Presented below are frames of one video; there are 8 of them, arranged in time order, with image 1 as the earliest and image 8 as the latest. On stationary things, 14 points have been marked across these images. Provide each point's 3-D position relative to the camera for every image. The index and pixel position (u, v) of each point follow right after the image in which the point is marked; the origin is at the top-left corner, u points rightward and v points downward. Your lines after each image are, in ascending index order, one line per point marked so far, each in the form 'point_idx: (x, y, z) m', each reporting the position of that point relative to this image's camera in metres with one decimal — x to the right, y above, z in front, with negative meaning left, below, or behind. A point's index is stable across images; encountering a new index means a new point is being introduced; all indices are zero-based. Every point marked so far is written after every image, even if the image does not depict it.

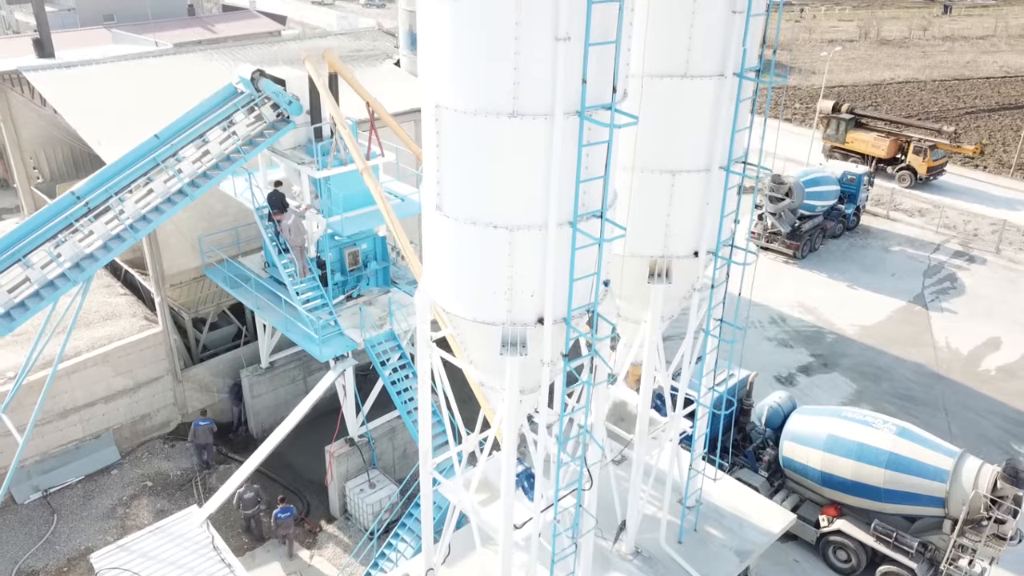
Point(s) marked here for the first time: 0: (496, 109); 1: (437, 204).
0: (-0.2, +1.8, +8.0) m
1: (-0.8, +1.0, +8.9) m
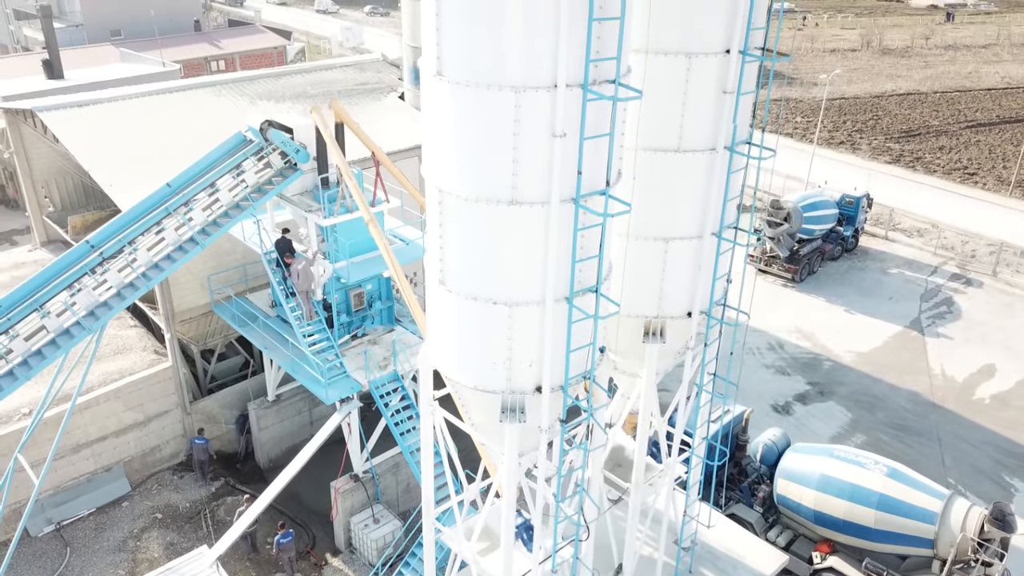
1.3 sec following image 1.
0: (-0.2, +1.0, +8.4) m
1: (-0.9, +0.1, +9.3) m
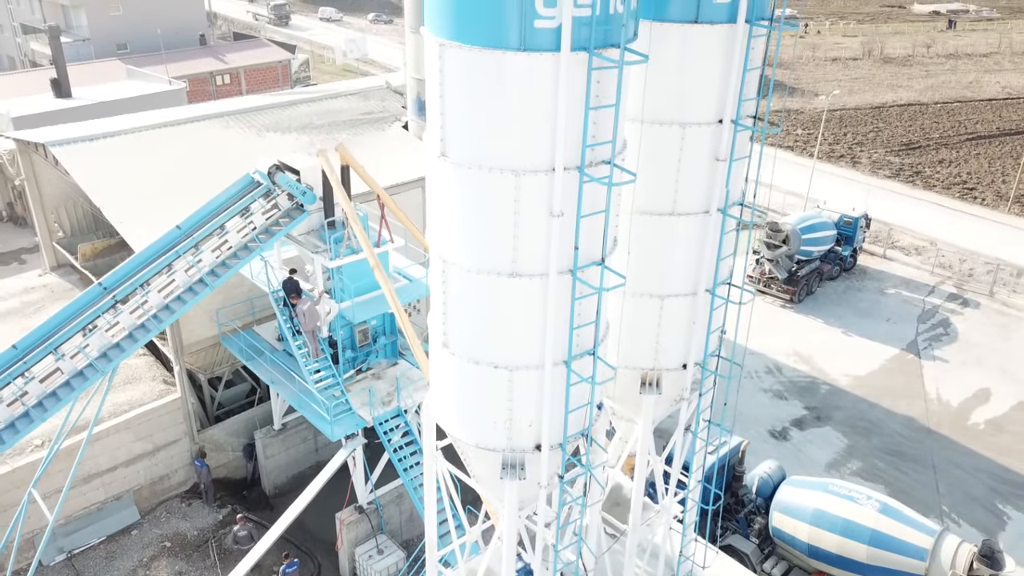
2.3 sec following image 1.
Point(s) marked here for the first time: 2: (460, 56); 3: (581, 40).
0: (-0.2, +0.2, +8.8) m
1: (-0.9, -0.7, +9.7) m
2: (-0.5, +2.4, +8.0) m
3: (+0.7, +2.5, +7.8) m
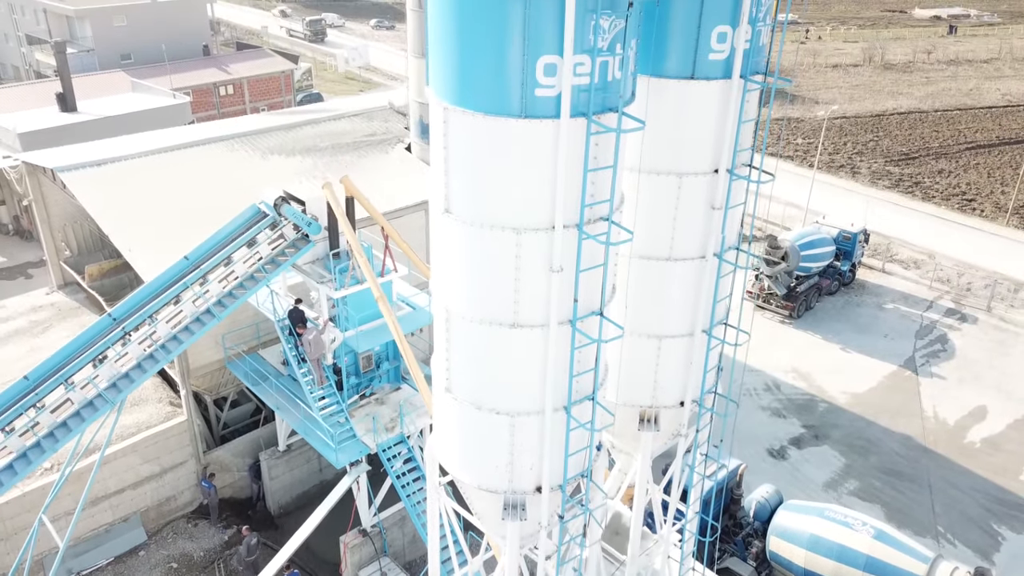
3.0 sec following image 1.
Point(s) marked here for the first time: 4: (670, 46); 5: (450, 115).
0: (-0.2, -0.4, +9.1) m
1: (-0.8, -1.3, +10.0) m
2: (-0.5, +1.8, +8.3) m
3: (+0.7, +1.9, +8.1) m
4: (+2.0, +3.0, +9.7) m
5: (-0.7, +1.9, +8.4) m
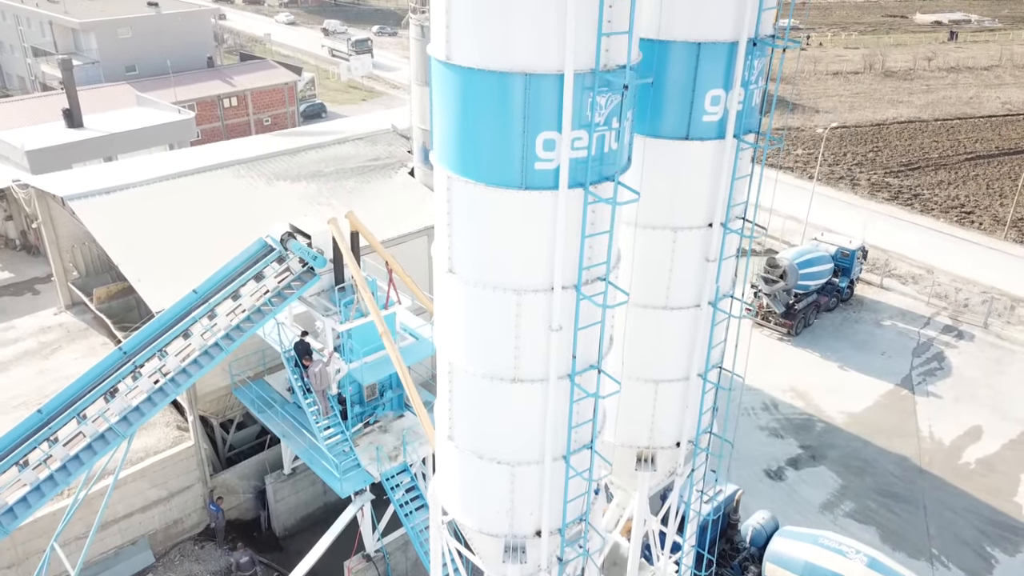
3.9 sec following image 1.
0: (-0.2, -1.1, +9.4) m
1: (-0.8, -2.0, +10.3) m
2: (-0.5, +1.1, +8.7) m
3: (+0.7, +1.2, +8.5) m
4: (+2.0, +2.3, +10.1) m
5: (-0.7, +1.2, +8.8) m
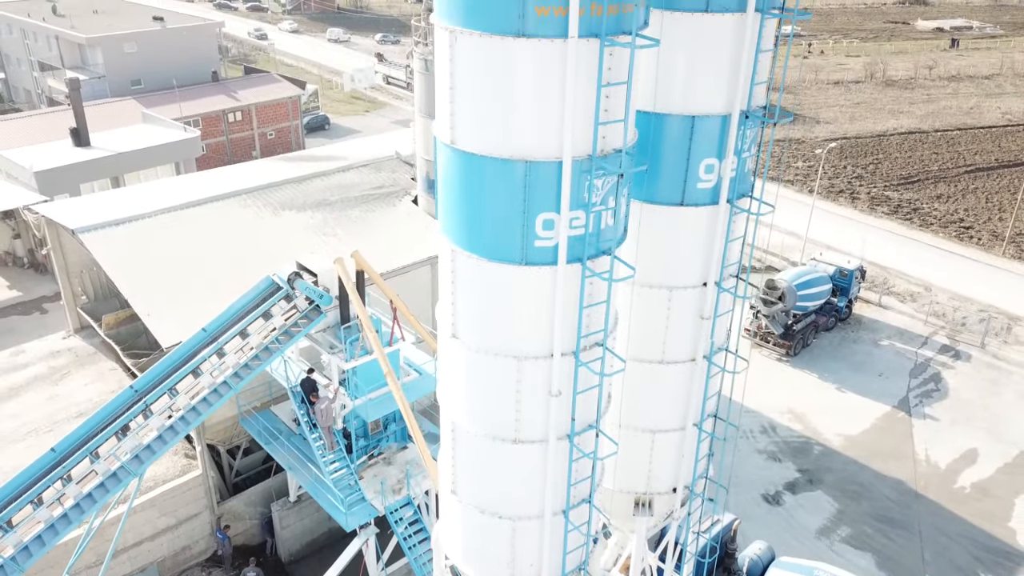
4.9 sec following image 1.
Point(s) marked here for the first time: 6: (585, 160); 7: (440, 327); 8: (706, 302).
0: (-0.1, -1.9, +9.8) m
1: (-0.8, -2.8, +10.7) m
2: (-0.5, +0.3, +9.1) m
3: (+0.7, +0.4, +8.8) m
4: (+2.0, +1.5, +10.4) m
5: (-0.6, +0.4, +9.2) m
6: (+0.8, +1.4, +8.4) m
7: (-0.9, -0.5, +9.9) m
8: (+2.8, -0.2, +11.1) m
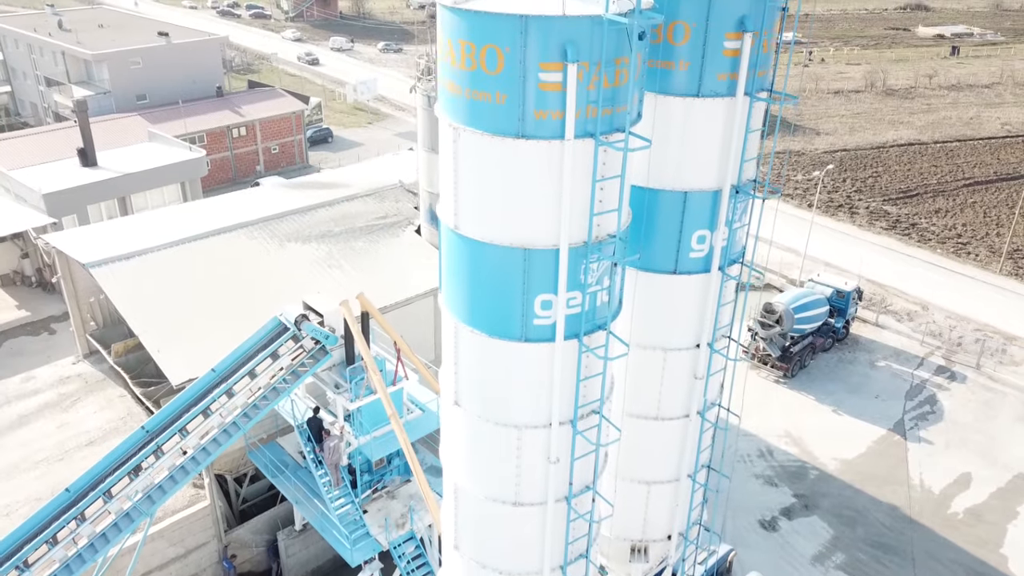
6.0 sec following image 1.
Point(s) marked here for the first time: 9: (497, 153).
0: (-0.1, -2.8, +10.3) m
1: (-0.8, -3.7, +11.1) m
2: (-0.5, -0.6, +9.5) m
3: (+0.7, -0.5, +9.3) m
4: (+2.0, +0.6, +10.9) m
5: (-0.6, -0.5, +9.6) m
6: (+0.8, +0.5, +8.8) m
7: (-0.9, -1.4, +10.4) m
8: (+2.8, -1.1, +11.6) m
9: (-0.2, +1.4, +8.3) m
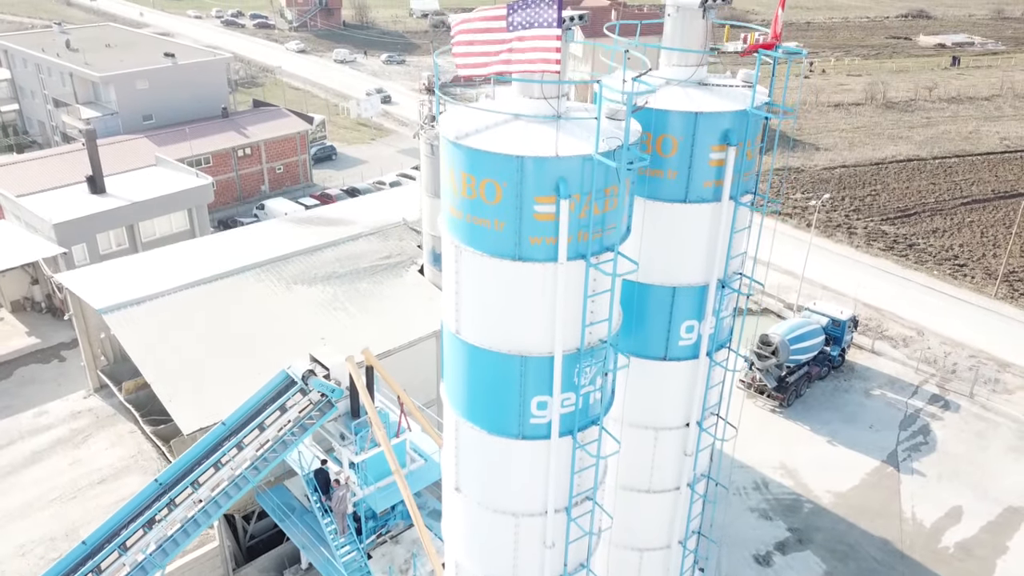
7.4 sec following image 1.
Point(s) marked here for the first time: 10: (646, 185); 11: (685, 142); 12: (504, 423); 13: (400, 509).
0: (-0.2, -4.0, +10.9) m
1: (-0.8, -4.9, +11.7) m
2: (-0.5, -1.9, +10.1) m
3: (+0.7, -1.7, +9.9) m
4: (+2.0, -0.6, +11.5) m
5: (-0.7, -1.8, +10.2) m
6: (+0.7, -0.8, +9.4) m
7: (-0.9, -2.6, +11.0) m
8: (+2.8, -2.4, +12.2) m
9: (-0.2, +0.2, +8.9) m
10: (+1.9, +1.4, +10.9) m
11: (+2.4, +2.0, +10.5) m
12: (-0.1, -1.7, +9.8) m
13: (-2.8, -5.5, +19.4) m
